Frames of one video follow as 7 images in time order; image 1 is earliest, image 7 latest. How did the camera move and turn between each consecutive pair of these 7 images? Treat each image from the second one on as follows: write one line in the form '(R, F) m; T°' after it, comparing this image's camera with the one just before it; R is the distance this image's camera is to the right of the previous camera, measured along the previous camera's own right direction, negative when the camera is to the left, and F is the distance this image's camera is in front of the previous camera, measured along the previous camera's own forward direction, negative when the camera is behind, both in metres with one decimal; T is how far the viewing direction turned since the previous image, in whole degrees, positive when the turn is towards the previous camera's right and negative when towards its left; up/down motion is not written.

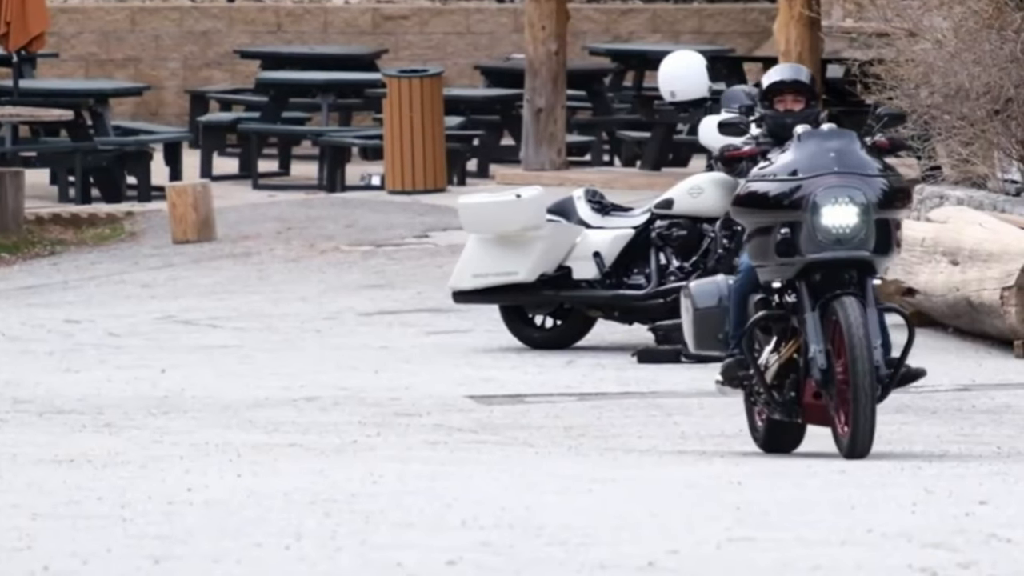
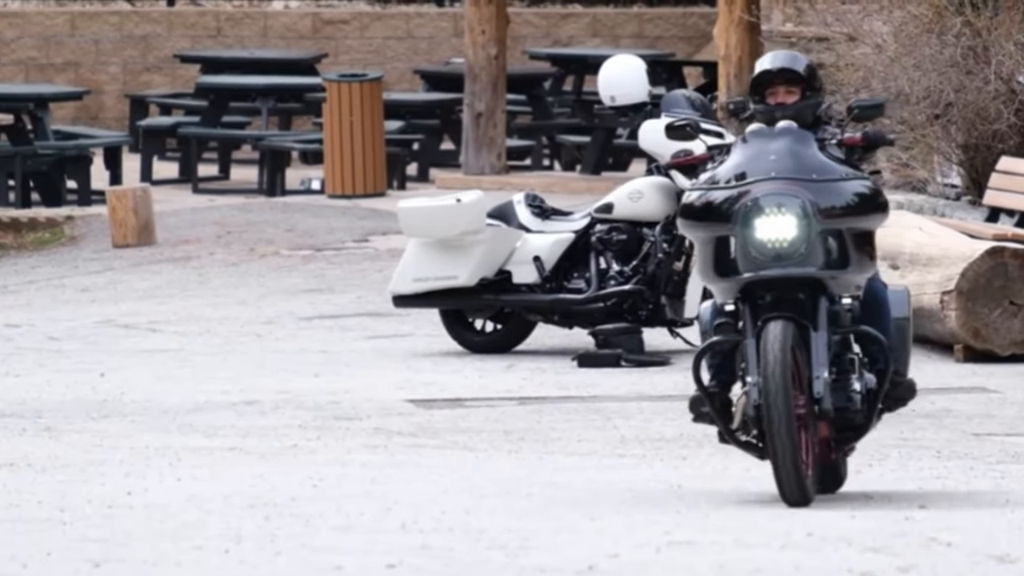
(0.0, 0.0) m; +1°
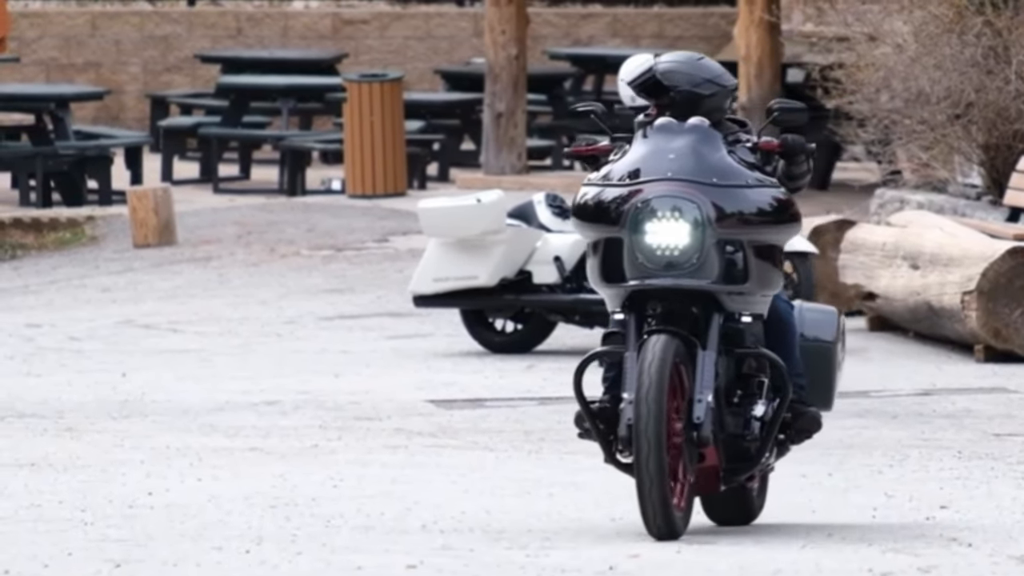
(0.0, 0.0) m; 0°
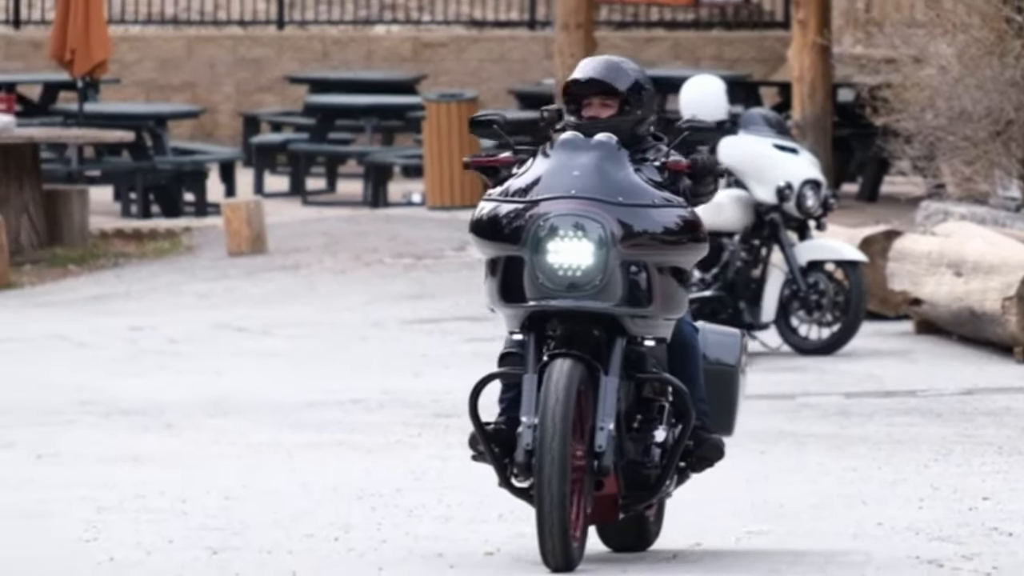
(+0.1, -1.0) m; -2°
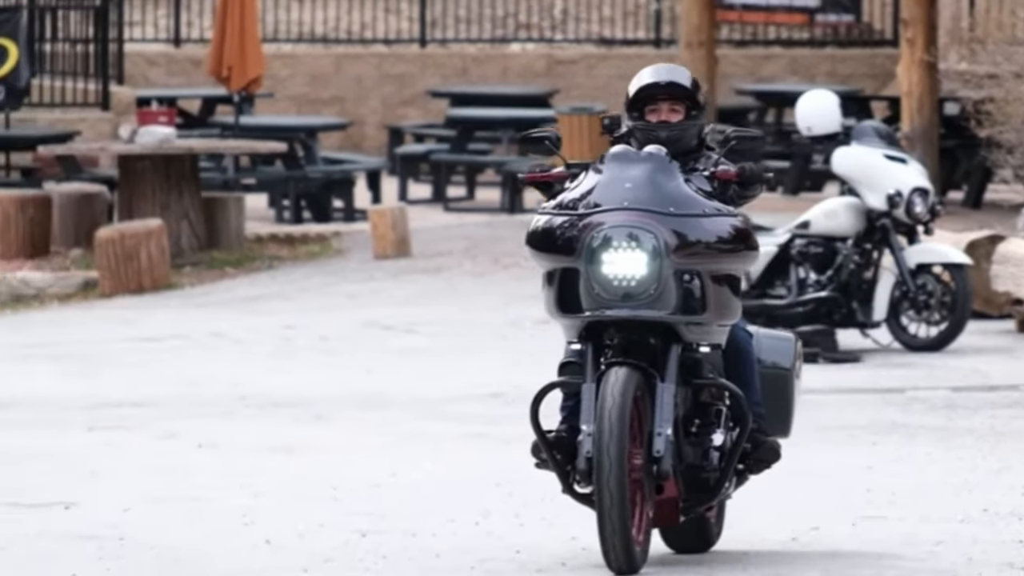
(0.0, -1.1) m; -3°
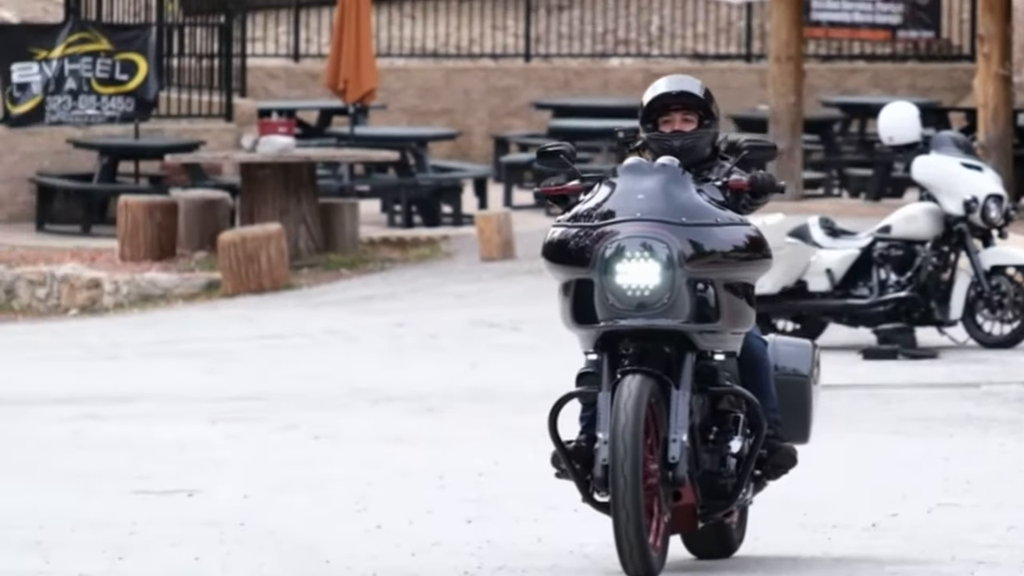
(0.0, -1.1) m; -2°
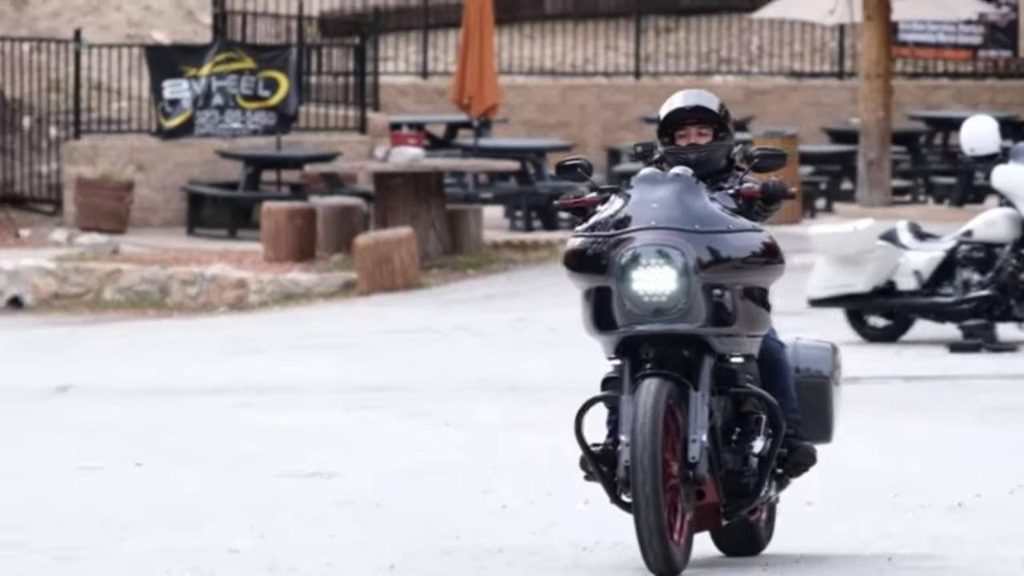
(0.0, -1.6) m; -3°
